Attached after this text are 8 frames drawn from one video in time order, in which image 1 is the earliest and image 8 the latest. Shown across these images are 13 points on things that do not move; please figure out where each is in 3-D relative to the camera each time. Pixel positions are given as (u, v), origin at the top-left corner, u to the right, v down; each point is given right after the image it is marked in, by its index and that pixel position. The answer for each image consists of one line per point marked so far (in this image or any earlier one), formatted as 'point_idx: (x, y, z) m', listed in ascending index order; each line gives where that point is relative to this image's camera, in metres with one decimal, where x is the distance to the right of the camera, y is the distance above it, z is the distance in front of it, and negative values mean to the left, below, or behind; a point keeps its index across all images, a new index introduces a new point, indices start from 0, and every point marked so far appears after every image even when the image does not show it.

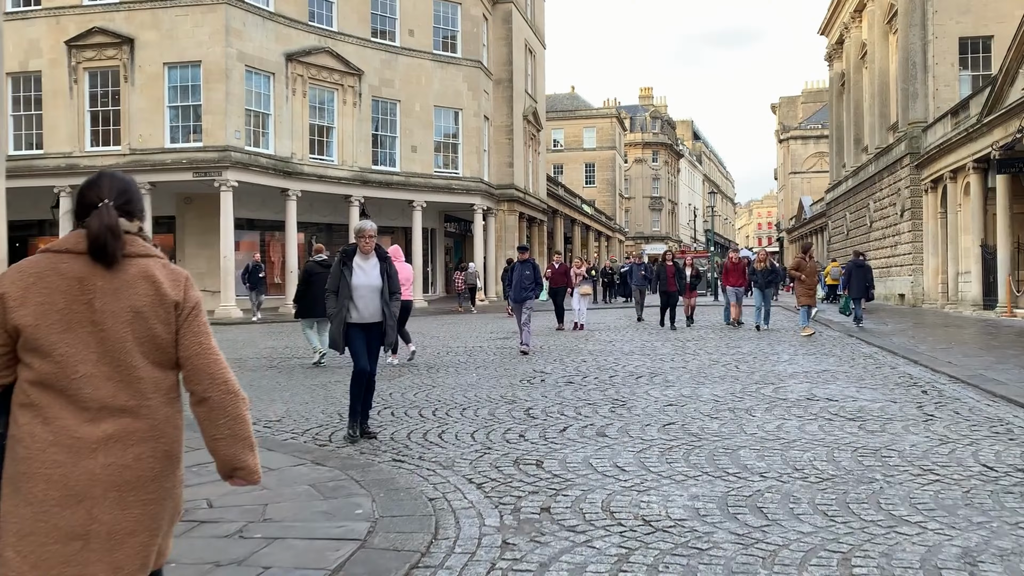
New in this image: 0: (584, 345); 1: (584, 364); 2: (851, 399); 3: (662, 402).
0: (+1.0, -0.8, +13.0) m
1: (+0.8, -0.9, +10.9) m
2: (+2.9, -1.0, +7.8) m
3: (+1.3, -1.0, +7.8) m
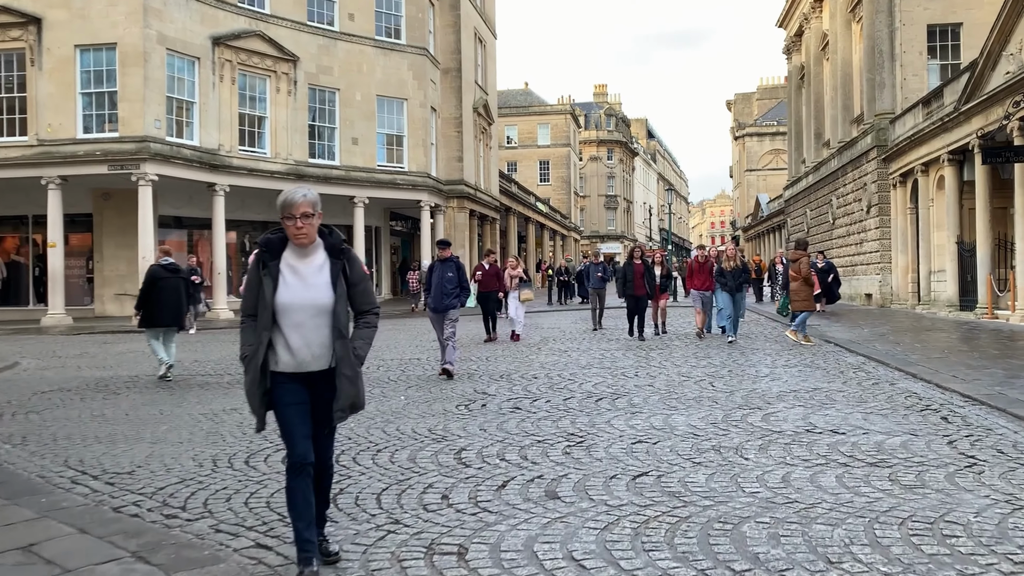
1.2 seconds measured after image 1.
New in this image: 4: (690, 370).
0: (+0.2, -0.9, +11.4) m
1: (+0.2, -1.0, +9.3) m
2: (+2.4, -1.0, +6.3) m
3: (+0.8, -1.0, +6.2) m
4: (+2.0, -0.9, +10.1) m
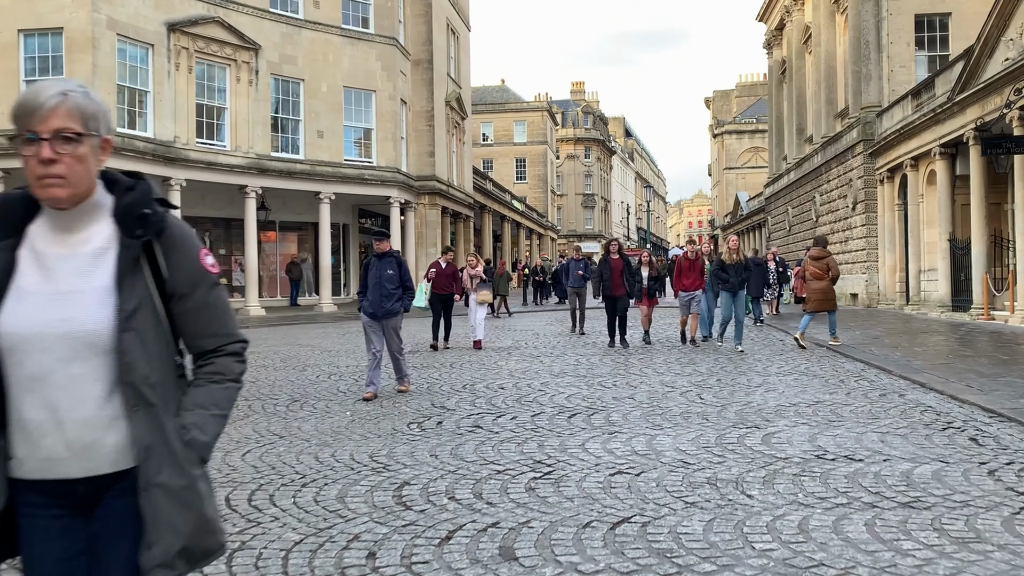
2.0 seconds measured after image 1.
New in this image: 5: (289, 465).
0: (-0.1, -0.9, +10.3) m
1: (-0.2, -1.0, +8.3) m
2: (+2.1, -1.0, +5.3) m
3: (+0.5, -1.0, +5.2) m
4: (+1.6, -0.9, +9.1) m
5: (-1.4, -1.1, +5.6) m
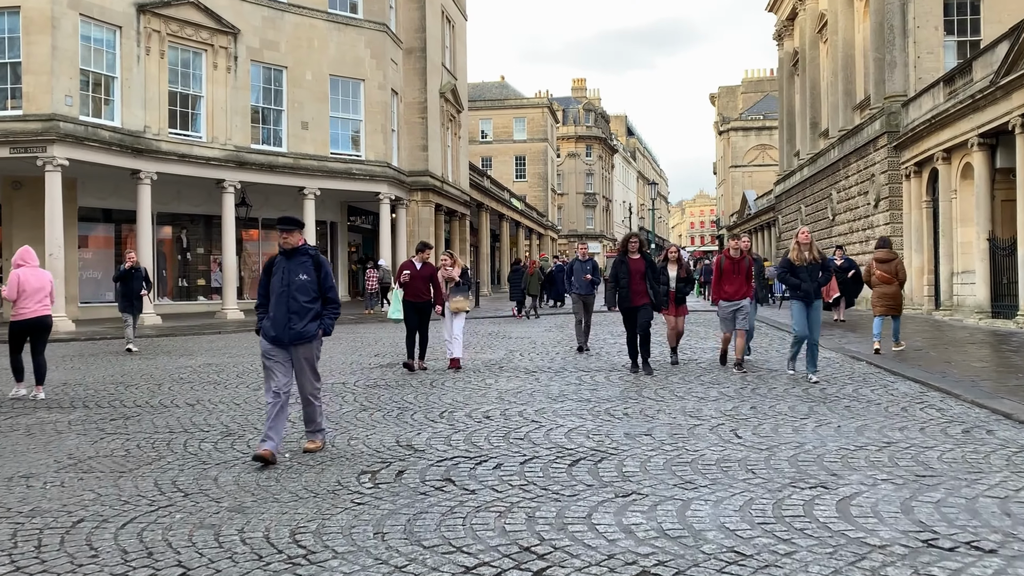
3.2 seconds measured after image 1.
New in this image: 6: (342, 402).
0: (-0.2, -0.9, +8.7) m
1: (-0.2, -1.0, +6.6) m
2: (+2.0, -1.0, +3.7) m
3: (+0.4, -1.1, +3.6) m
4: (+1.5, -1.0, +7.4) m
5: (-1.5, -1.1, +4.0) m
6: (-1.5, -1.0, +8.0) m
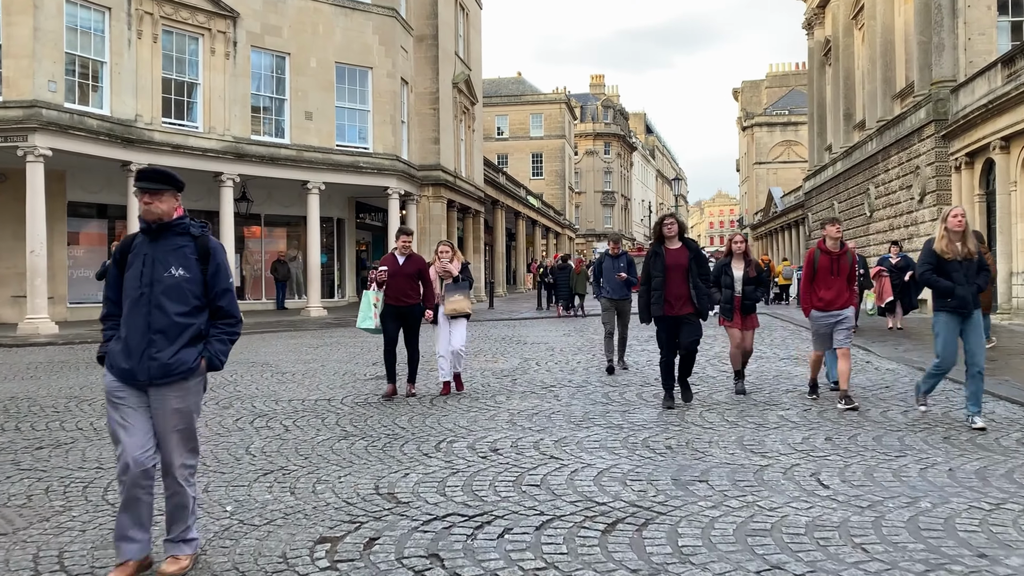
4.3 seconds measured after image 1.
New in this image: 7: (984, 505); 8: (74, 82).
0: (-0.1, -0.9, +7.3) m
1: (-0.2, -1.0, +5.2) m
2: (+2.1, -1.1, +2.2) m
3: (+0.5, -1.1, +2.1) m
4: (+1.6, -1.0, +6.0) m
5: (-1.4, -1.1, +2.5) m
6: (-1.4, -1.0, +6.6) m
7: (+2.2, -1.0, +4.2) m
8: (-8.6, +4.0, +17.9) m
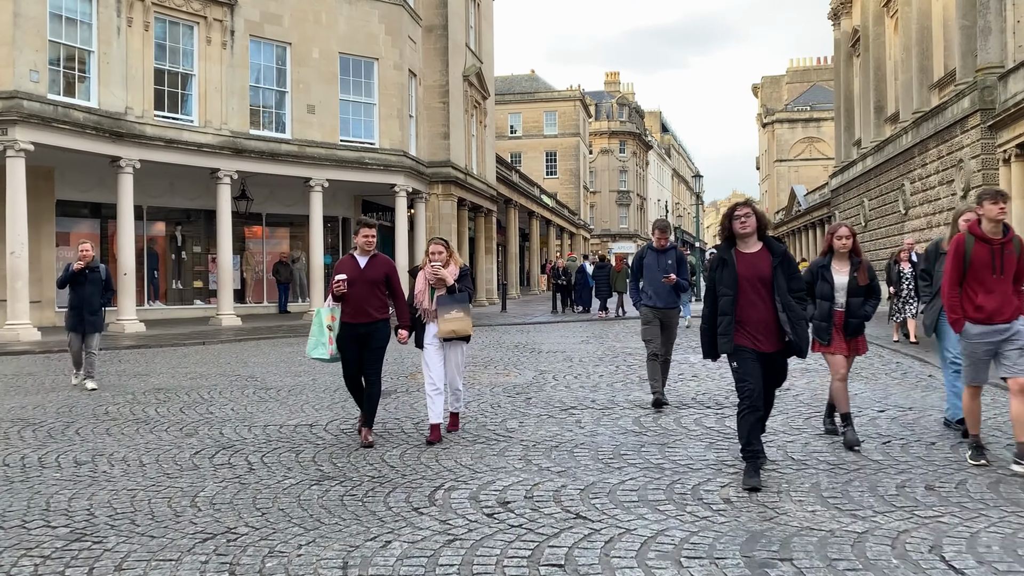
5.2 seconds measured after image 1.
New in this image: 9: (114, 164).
0: (0.0, -1.0, +6.0) m
1: (-0.1, -1.1, +4.0) m
2: (+2.1, -1.1, +1.0) m
3: (+0.5, -1.1, +0.9) m
4: (+1.7, -1.0, +4.7) m
5: (-1.4, -1.2, +1.3) m
6: (-1.3, -1.1, +5.4) m
7: (+2.2, -1.0, +2.9) m
8: (-8.3, +4.0, +16.8) m
9: (-7.8, +2.4, +17.8) m
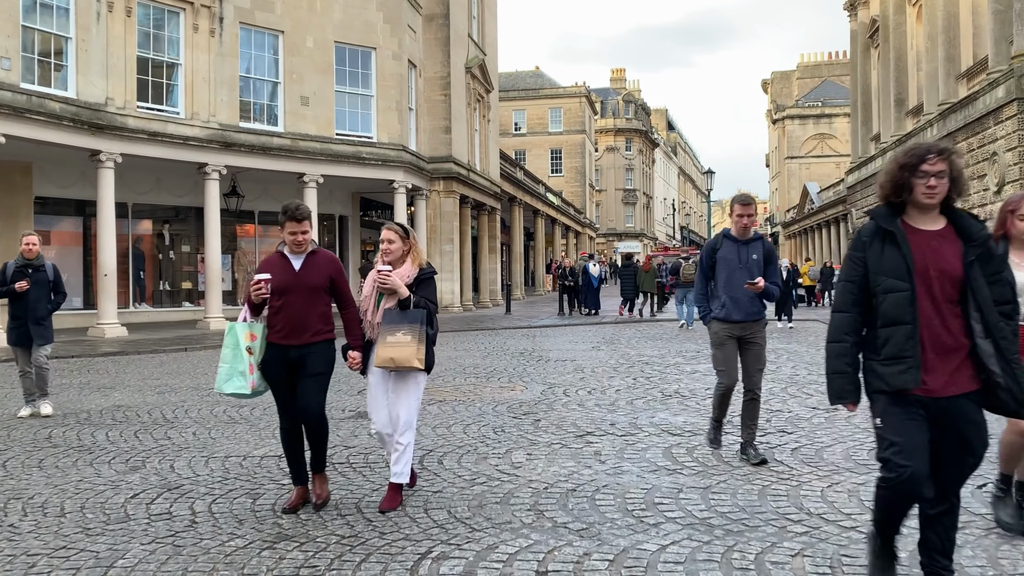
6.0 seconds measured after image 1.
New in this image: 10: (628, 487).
0: (0.0, -1.0, +4.9) m
1: (-0.1, -1.1, +2.9) m
2: (+2.1, -1.1, -0.1) m
3: (+0.5, -1.2, -0.2) m
4: (+1.7, -1.0, +3.6) m
5: (-1.4, -1.2, +0.2) m
6: (-1.3, -1.1, +4.3) m
7: (+2.3, -1.1, +1.8) m
8: (-8.3, +3.9, +15.7) m
9: (-7.7, +2.4, +16.7) m
10: (+0.6, -1.0, +4.8) m
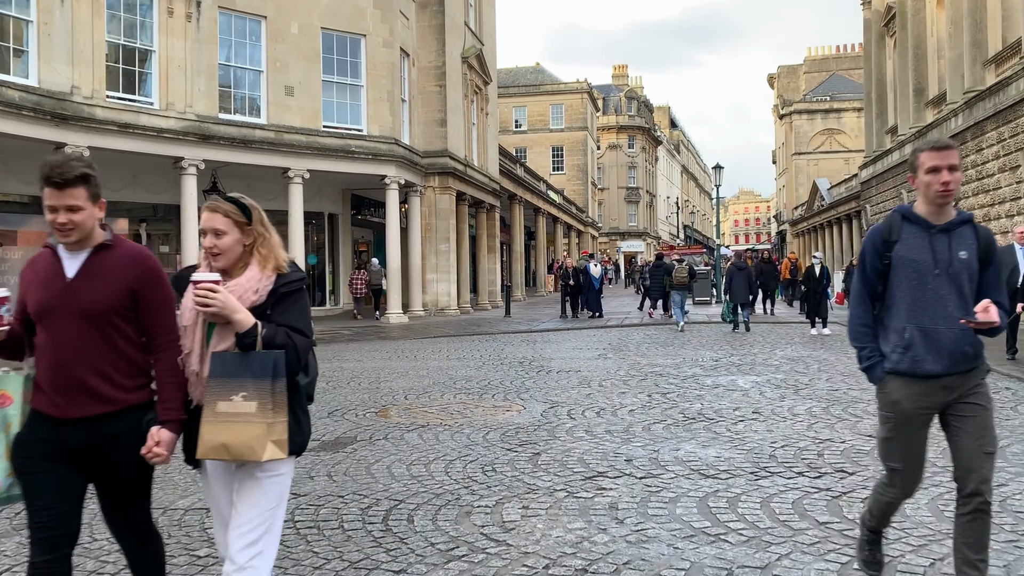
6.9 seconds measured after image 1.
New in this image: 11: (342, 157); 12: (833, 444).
0: (0.0, -1.1, +3.7) m
1: (-0.1, -1.1, +1.6) m
2: (+2.0, -1.1, -1.4) m
3: (+0.4, -1.2, -1.5) m
4: (+1.7, -1.1, +2.3) m
5: (-1.4, -1.2, -1.0) m
6: (-1.3, -1.1, +3.1) m
7: (+2.2, -1.1, +0.6) m
8: (-8.3, +3.9, +14.5) m
9: (-7.7, +2.3, +15.5) m
10: (+0.6, -1.1, +3.5) m
11: (-3.7, +2.8, +19.7) m
12: (+2.0, -0.9, +5.8) m
